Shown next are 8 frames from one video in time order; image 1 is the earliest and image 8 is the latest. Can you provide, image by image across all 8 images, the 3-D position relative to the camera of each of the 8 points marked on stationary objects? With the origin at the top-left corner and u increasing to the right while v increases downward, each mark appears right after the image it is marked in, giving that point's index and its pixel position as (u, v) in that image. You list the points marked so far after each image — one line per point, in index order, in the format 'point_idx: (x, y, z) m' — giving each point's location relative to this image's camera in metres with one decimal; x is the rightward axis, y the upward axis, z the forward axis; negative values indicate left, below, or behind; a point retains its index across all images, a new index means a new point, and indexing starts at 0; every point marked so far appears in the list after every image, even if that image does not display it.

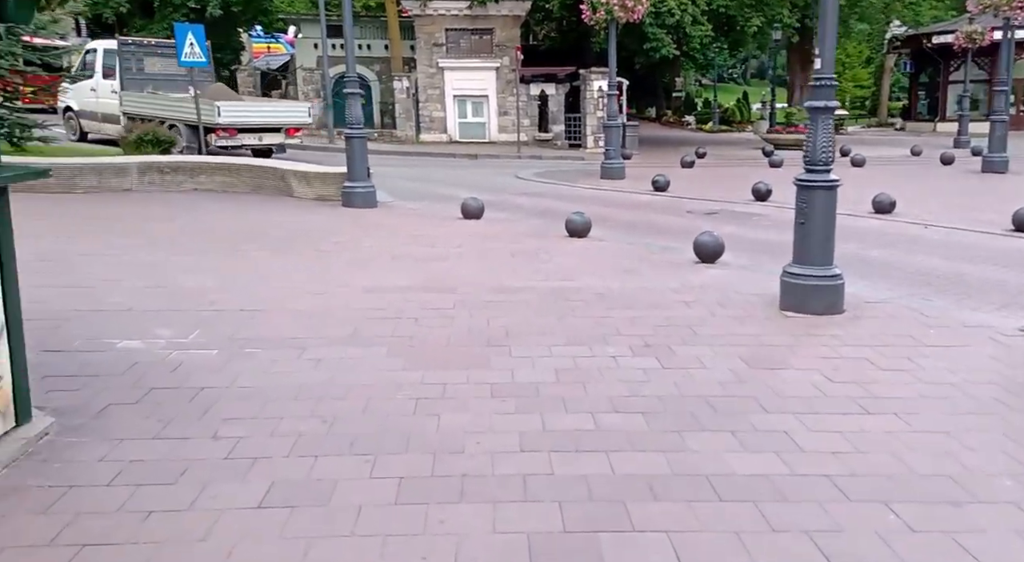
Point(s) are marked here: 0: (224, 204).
0: (-3.5, +0.9, +12.9) m
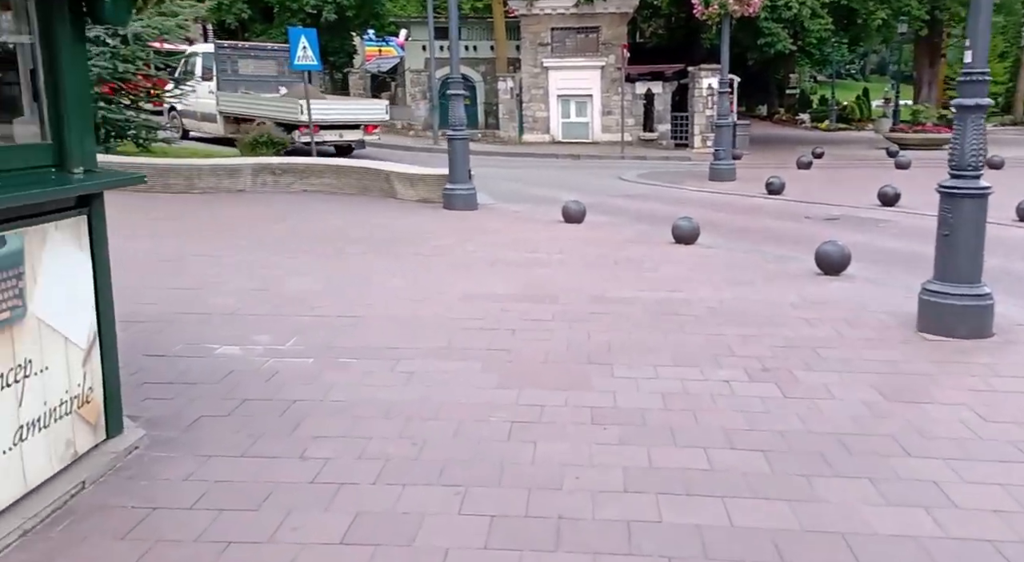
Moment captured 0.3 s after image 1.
0: (-2.3, +0.9, +12.9) m
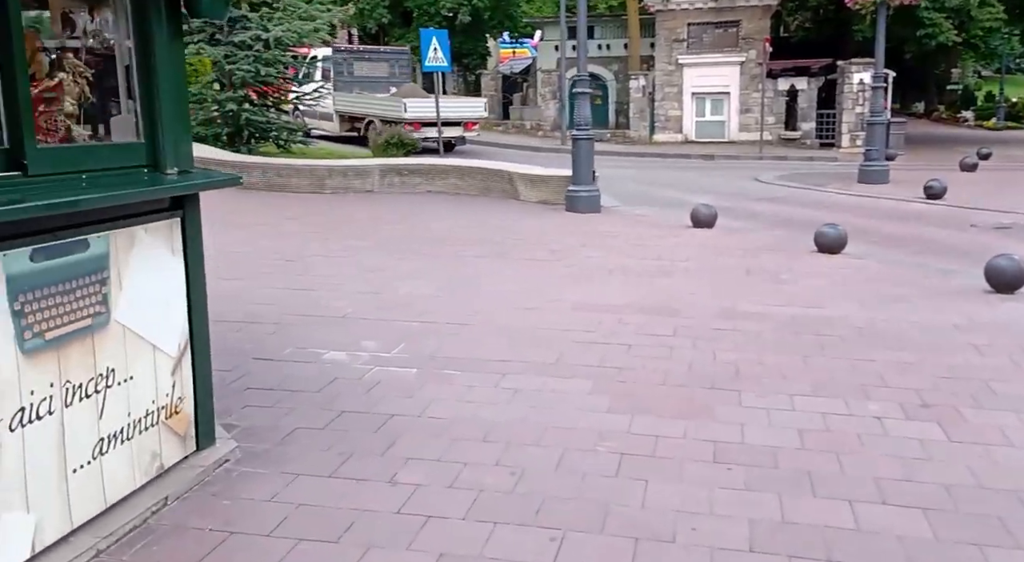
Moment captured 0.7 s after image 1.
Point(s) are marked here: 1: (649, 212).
0: (-0.7, +0.8, +12.7) m
1: (+1.8, +0.9, +13.7) m
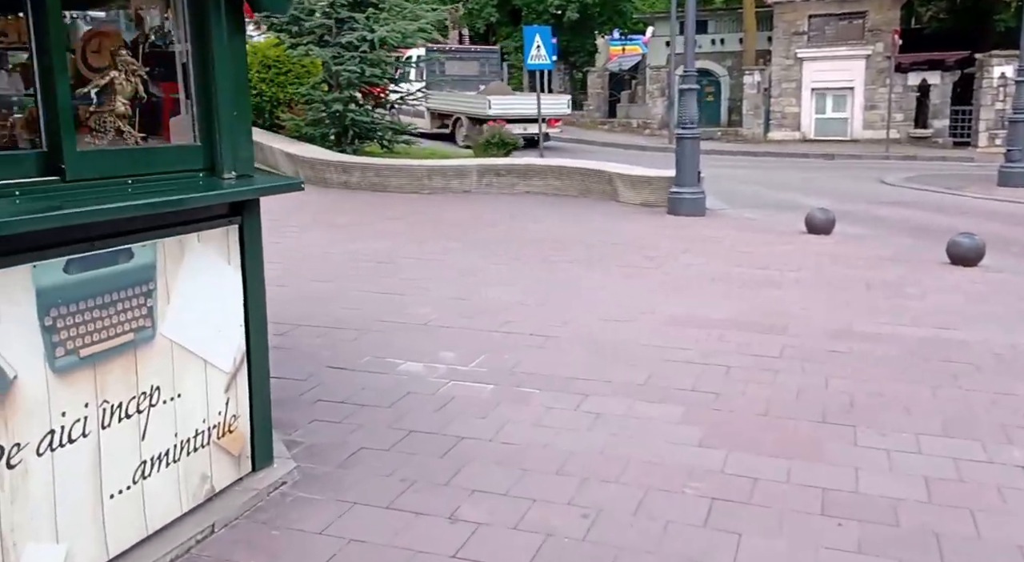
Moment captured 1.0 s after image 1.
0: (+0.5, +0.8, +12.2) m
1: (+3.1, +0.8, +13.1) m
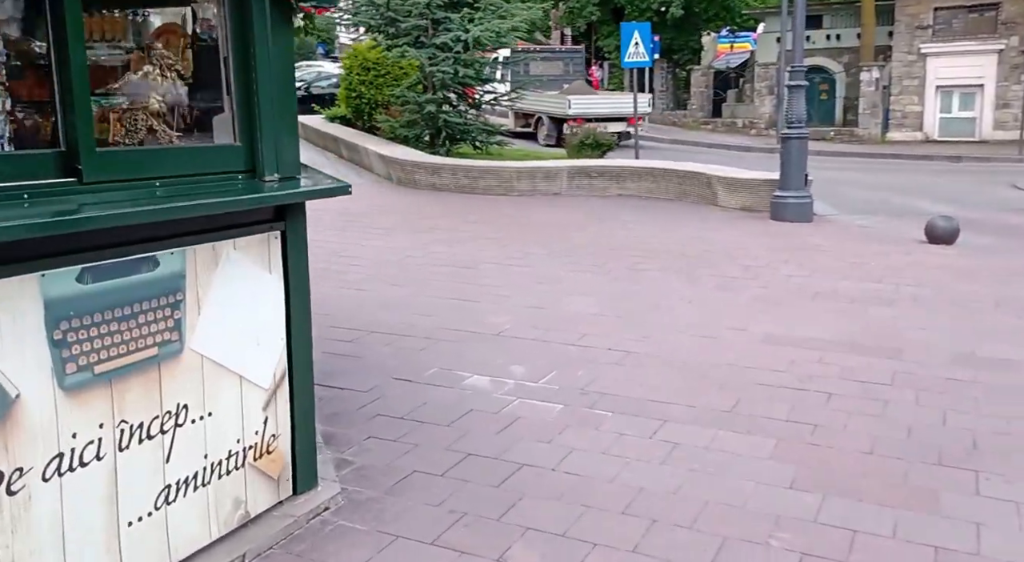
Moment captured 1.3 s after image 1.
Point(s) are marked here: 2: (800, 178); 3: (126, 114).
0: (+1.5, +0.7, +11.8) m
1: (+4.2, +0.7, +12.3) m
2: (+3.3, +1.2, +12.2) m
3: (-1.2, +0.5, +3.4) m
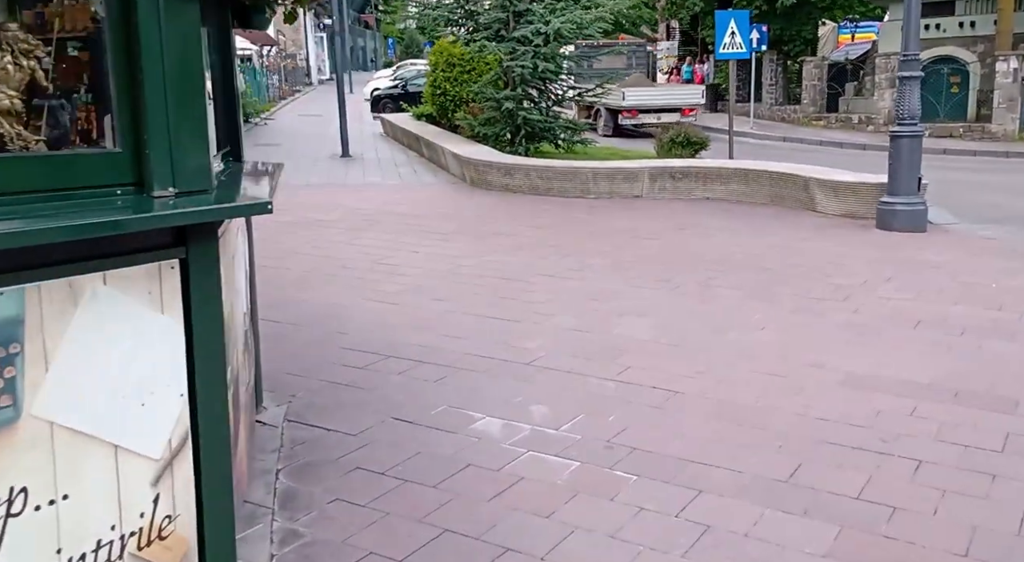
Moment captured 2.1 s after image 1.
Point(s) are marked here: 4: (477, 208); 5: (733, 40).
0: (+2.3, +0.6, +10.7) m
1: (+5.0, +0.5, +10.9) m
2: (+4.1, +1.0, +10.9) m
3: (-1.4, +0.4, +2.6) m
4: (-0.4, +0.9, +13.5) m
5: (+3.1, +3.4, +14.7) m
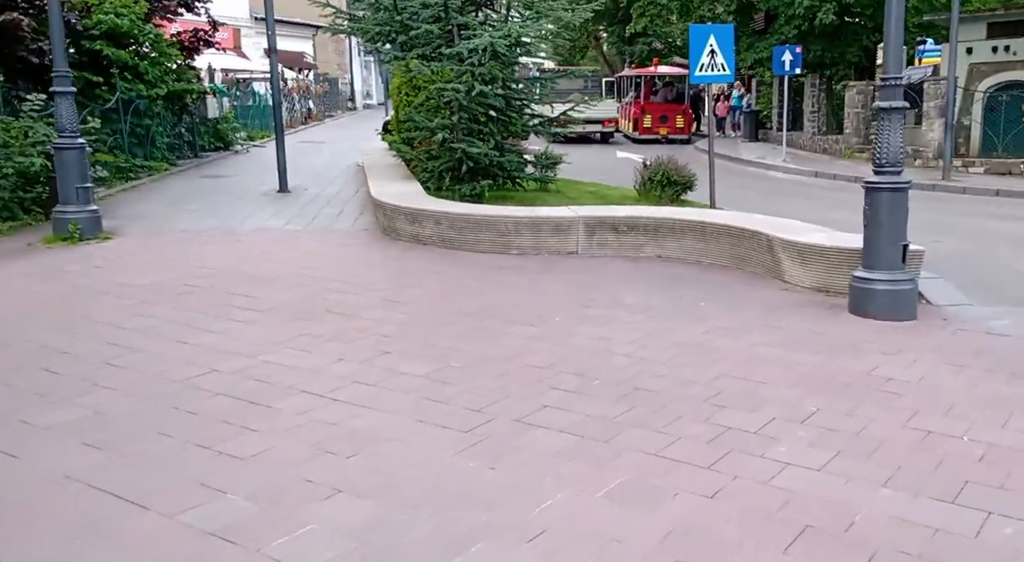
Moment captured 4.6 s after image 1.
0: (+0.9, -0.2, +7.7) m
1: (+3.6, -0.3, +7.8) m
2: (+2.8, +0.2, +7.9) m
3: (-3.2, -0.1, -0.1) m
4: (-1.6, +0.2, +10.7) m
5: (+2.1, +2.5, +11.7) m
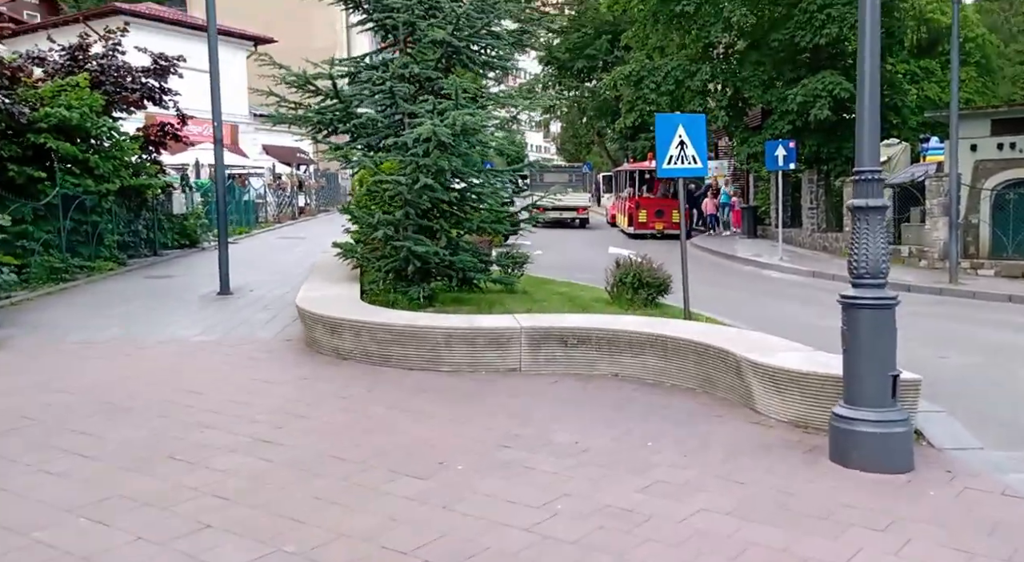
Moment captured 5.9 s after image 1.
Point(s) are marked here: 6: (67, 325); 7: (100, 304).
0: (+0.2, -1.0, +6.1) m
1: (+3.0, -1.2, +6.1) m
2: (+2.1, -0.6, +6.2) m
3: (-4.0, -0.2, -1.7) m
4: (-2.2, -0.9, +9.1) m
5: (+1.5, +1.3, +10.3) m
6: (-5.3, -0.5, +12.6) m
7: (-5.8, -0.3, +14.8) m
